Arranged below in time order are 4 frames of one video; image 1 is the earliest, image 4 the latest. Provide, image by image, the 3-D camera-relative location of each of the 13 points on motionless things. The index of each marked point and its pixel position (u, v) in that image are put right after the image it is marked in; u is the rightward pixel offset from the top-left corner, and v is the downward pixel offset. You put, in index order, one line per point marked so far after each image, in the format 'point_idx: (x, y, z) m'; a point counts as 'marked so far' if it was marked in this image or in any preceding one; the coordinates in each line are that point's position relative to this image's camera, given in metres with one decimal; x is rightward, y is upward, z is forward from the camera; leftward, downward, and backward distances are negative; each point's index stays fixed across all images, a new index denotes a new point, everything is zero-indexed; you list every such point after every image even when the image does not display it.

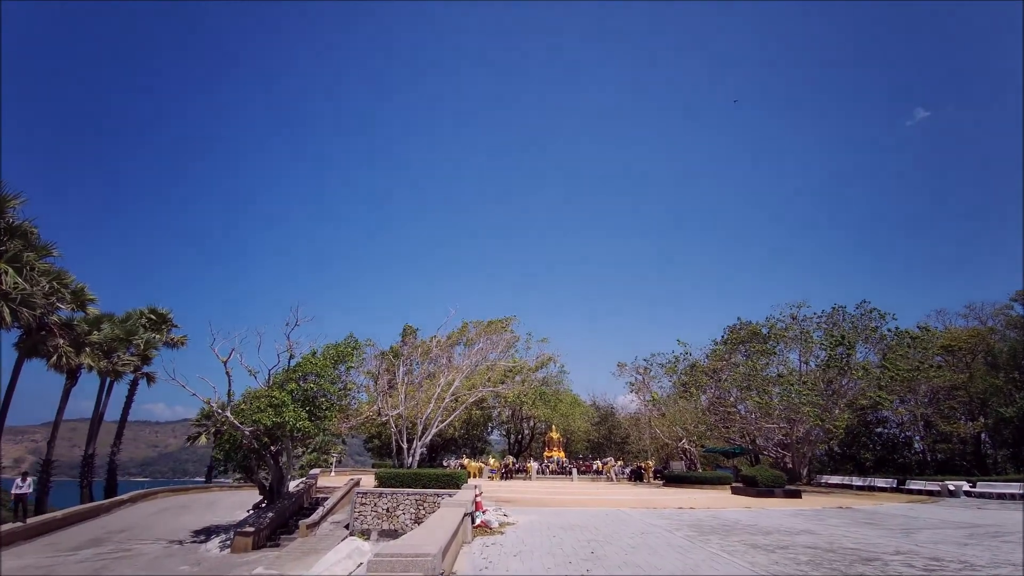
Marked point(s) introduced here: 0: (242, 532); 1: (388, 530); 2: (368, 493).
0: (-7.6, -6.8, +15.5) m
1: (-3.5, -6.8, +15.4) m
2: (-4.1, -5.9, +15.9) m
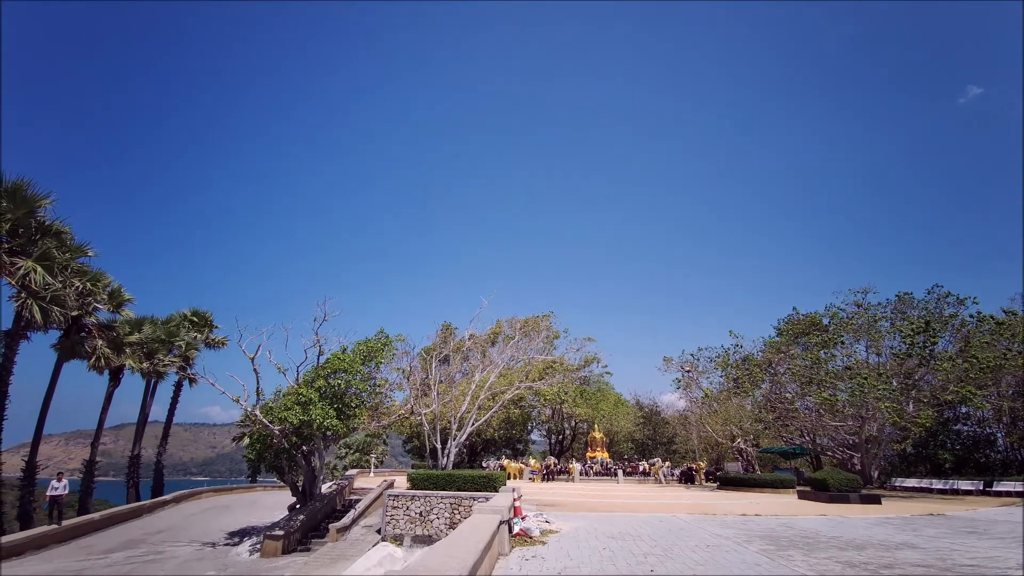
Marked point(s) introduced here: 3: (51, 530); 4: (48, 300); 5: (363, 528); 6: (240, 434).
0: (-6.5, -6.6, +14.8) m
1: (-2.4, -6.5, +14.4) m
2: (-3.0, -5.6, +14.9) m
3: (-14.6, -7.6, +17.5) m
4: (-14.5, -0.4, +17.1) m
5: (-4.2, -6.8, +15.6) m
6: (-8.8, -4.8, +18.3) m
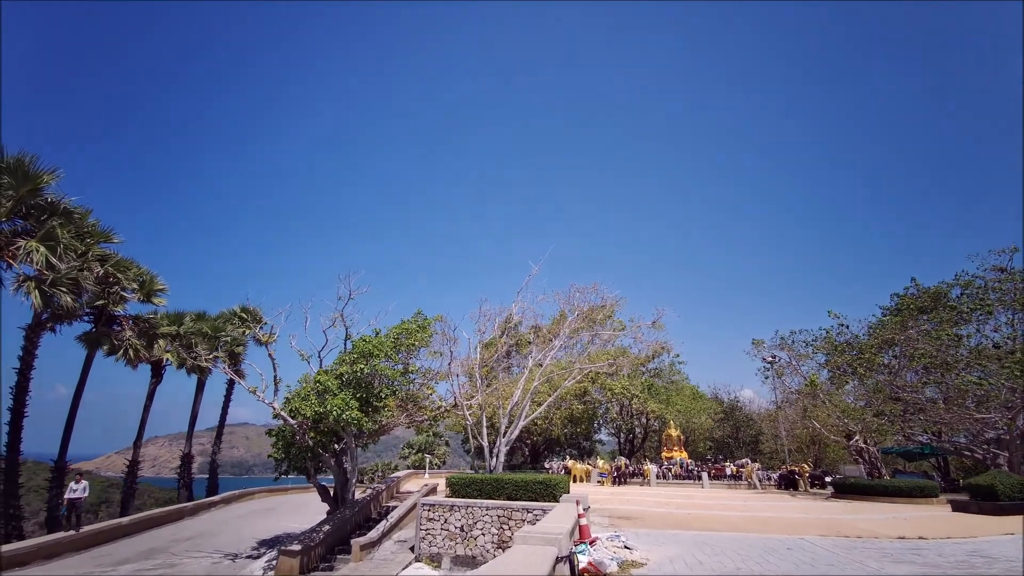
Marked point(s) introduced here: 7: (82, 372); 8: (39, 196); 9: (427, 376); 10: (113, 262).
0: (-5.0, -5.9, +12.3) m
1: (-1.0, -5.6, +11.5) m
2: (-1.6, -4.7, +12.1) m
3: (-12.8, -7.1, +15.9) m
4: (-12.9, +0.1, +15.5) m
5: (-2.7, -5.9, +12.9) m
6: (-7.0, -4.2, +16.1) m
7: (-15.3, -3.0, +19.6) m
8: (-13.6, +2.7, +16.0) m
9: (-2.4, -2.6, +16.1) m
10: (-14.0, +1.0, +19.4) m
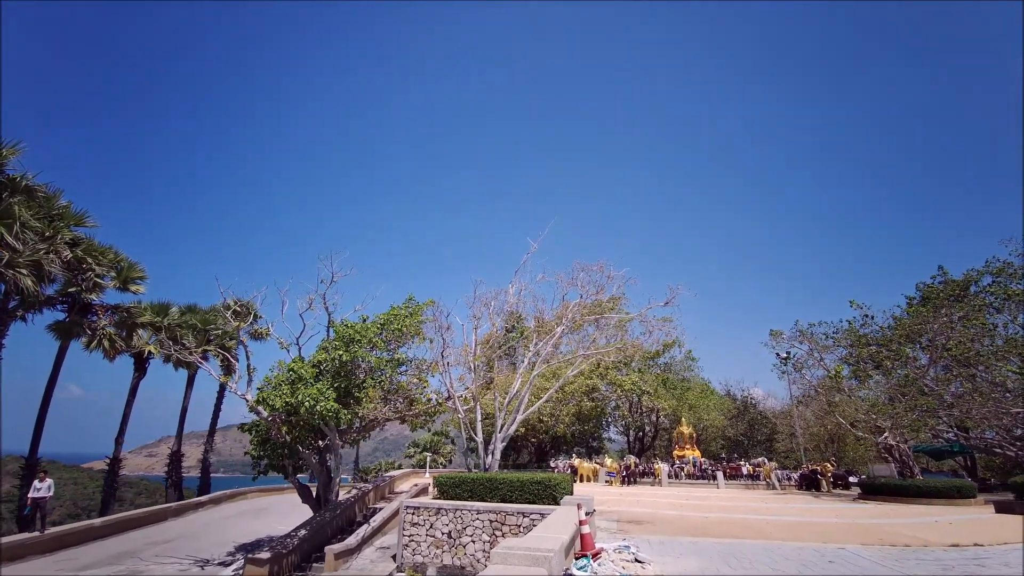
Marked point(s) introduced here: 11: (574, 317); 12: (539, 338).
0: (-5.1, -5.4, +11.1) m
1: (-1.1, -5.1, +10.2) m
2: (-1.7, -4.3, +10.8) m
3: (-12.8, -6.7, +14.7) m
4: (-13.0, +0.6, +14.3) m
5: (-2.8, -5.5, +11.6) m
6: (-7.1, -3.7, +14.9) m
7: (-15.3, -2.5, +18.4) m
8: (-13.7, +3.1, +14.8) m
9: (-2.5, -2.1, +14.7) m
10: (-14.0, +1.4, +18.2) m
11: (+2.3, -1.0, +19.4) m
12: (+1.0, -1.8, +19.4) m
